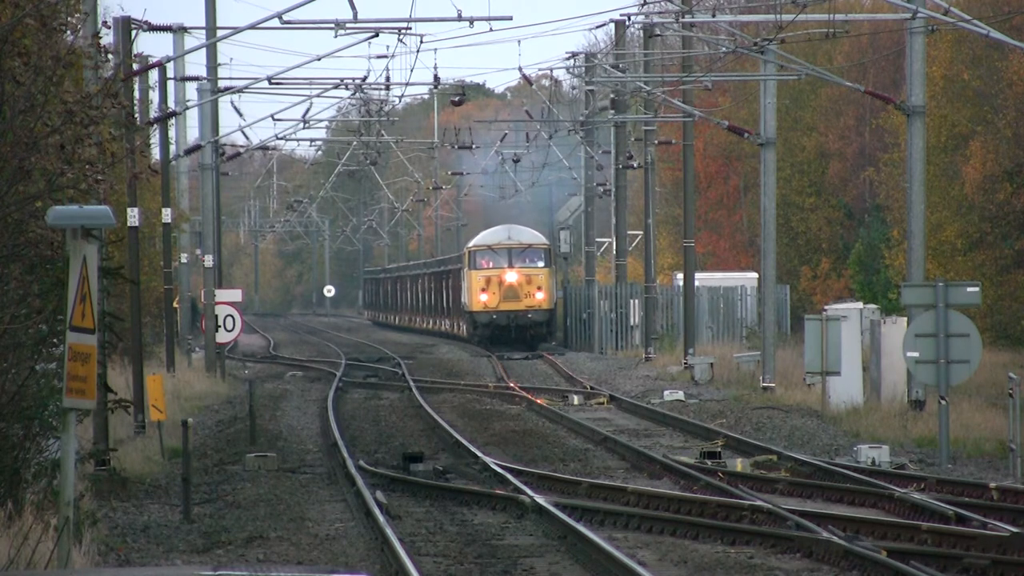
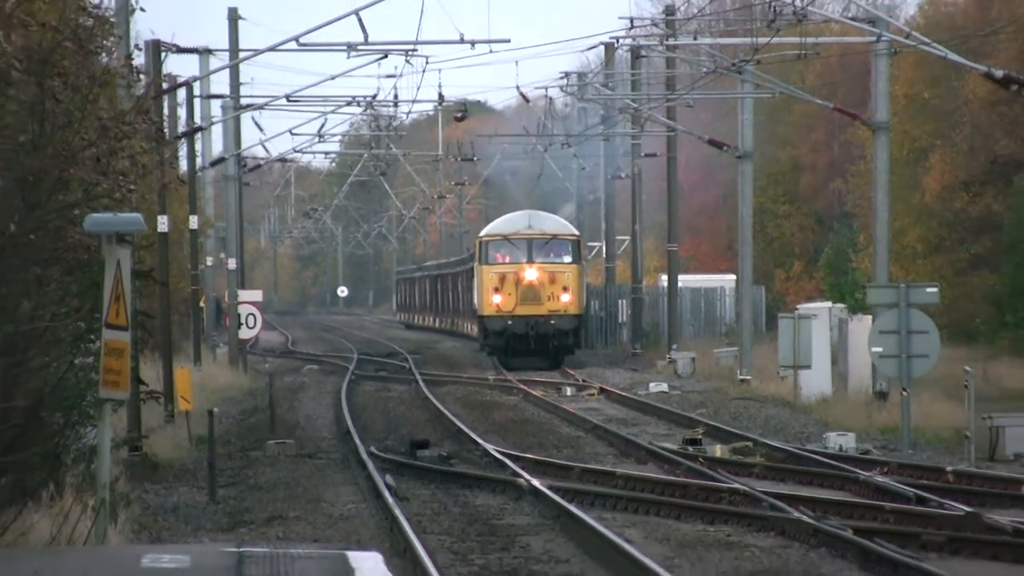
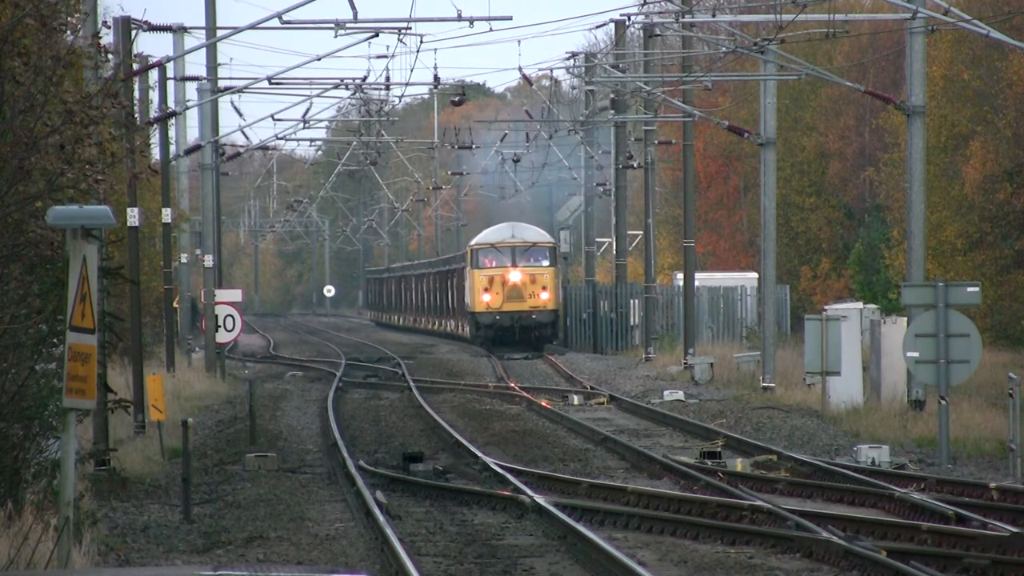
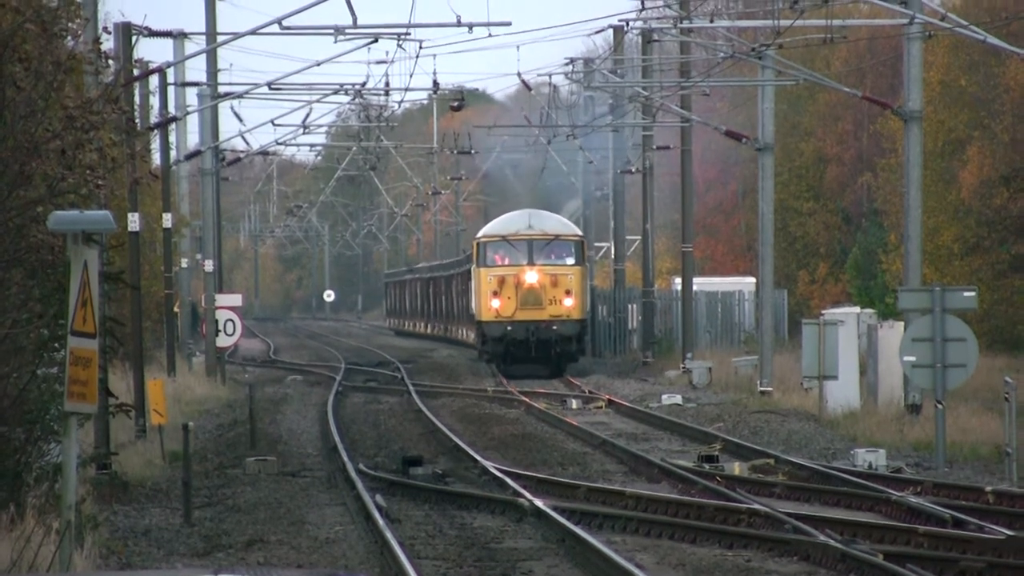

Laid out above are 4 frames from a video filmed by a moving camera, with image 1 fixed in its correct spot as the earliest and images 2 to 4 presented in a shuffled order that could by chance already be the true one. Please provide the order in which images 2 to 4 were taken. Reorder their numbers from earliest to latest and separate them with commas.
3, 4, 2
